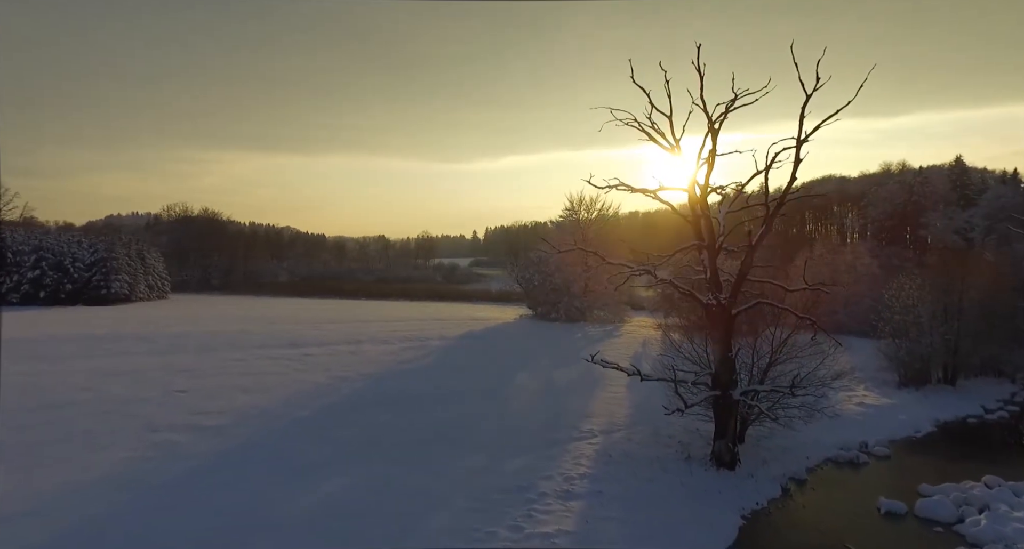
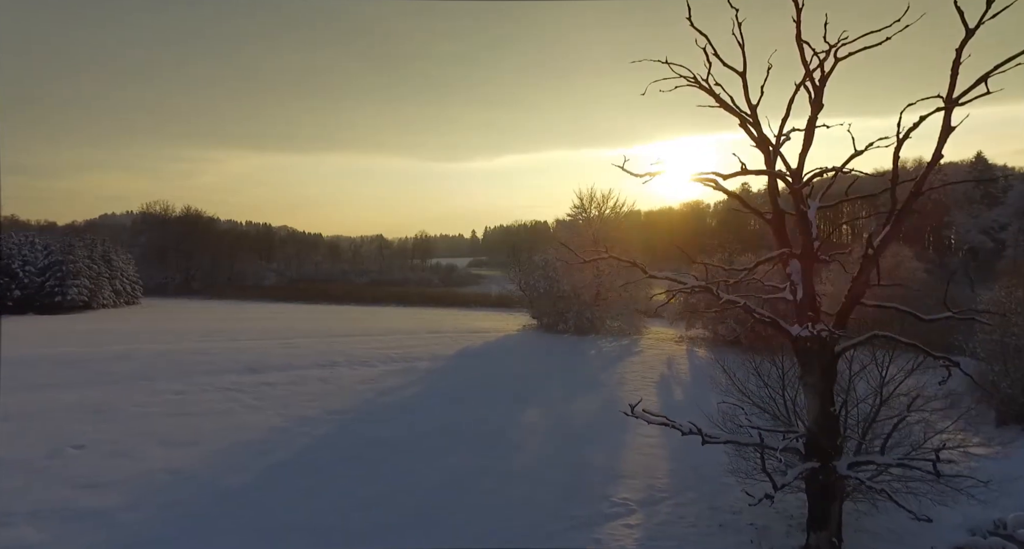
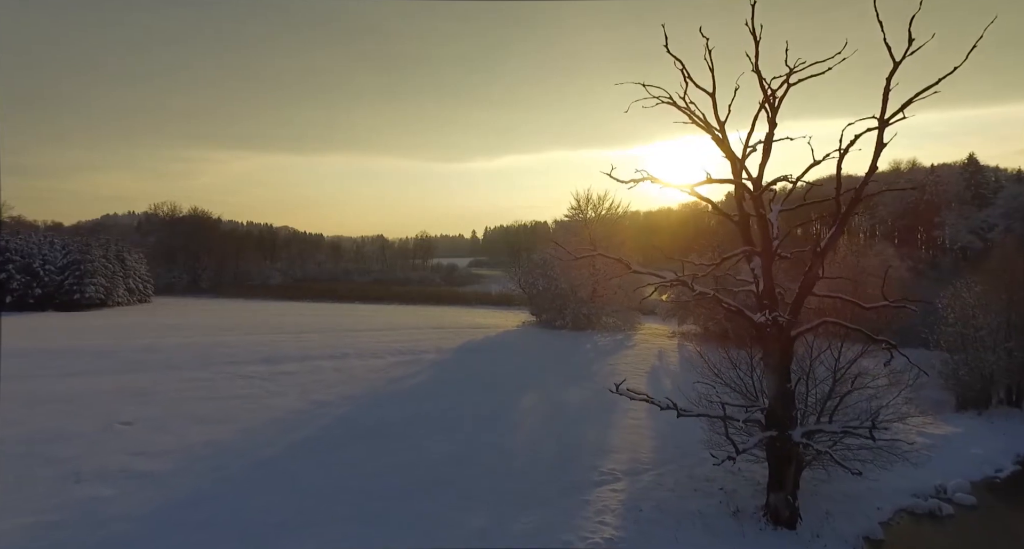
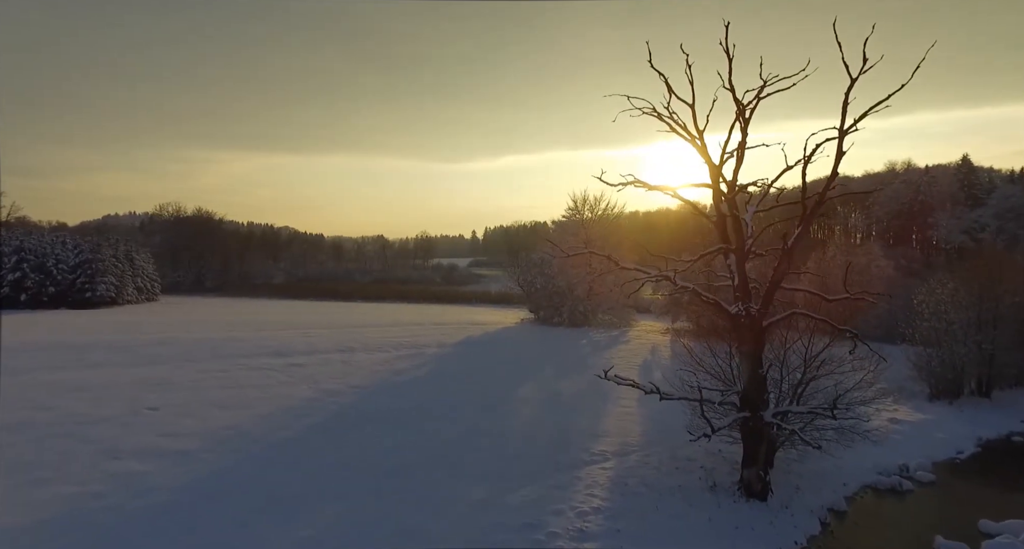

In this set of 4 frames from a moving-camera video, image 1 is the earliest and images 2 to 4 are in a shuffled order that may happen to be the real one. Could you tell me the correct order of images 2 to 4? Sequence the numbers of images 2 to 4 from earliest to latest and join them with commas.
4, 3, 2
